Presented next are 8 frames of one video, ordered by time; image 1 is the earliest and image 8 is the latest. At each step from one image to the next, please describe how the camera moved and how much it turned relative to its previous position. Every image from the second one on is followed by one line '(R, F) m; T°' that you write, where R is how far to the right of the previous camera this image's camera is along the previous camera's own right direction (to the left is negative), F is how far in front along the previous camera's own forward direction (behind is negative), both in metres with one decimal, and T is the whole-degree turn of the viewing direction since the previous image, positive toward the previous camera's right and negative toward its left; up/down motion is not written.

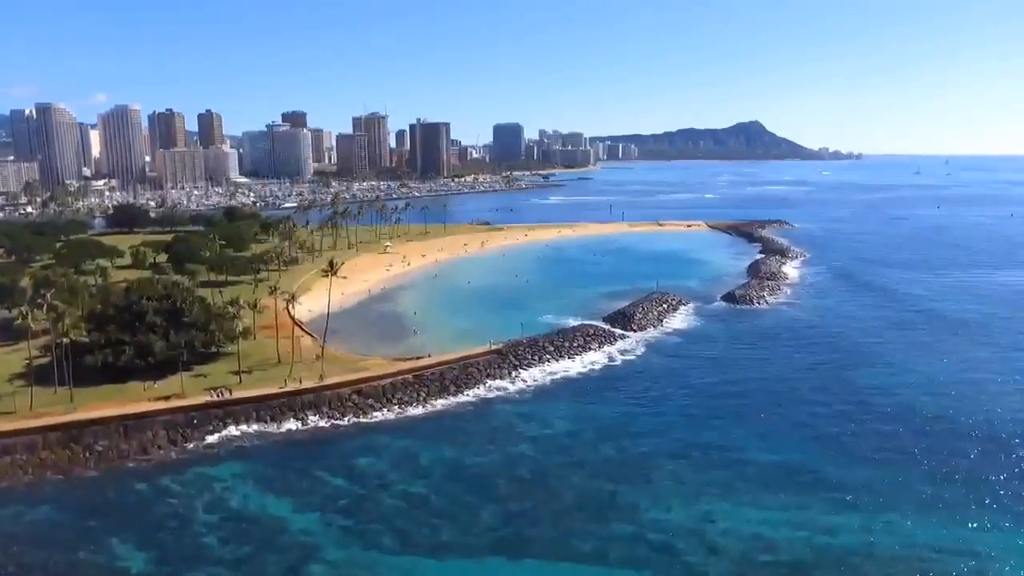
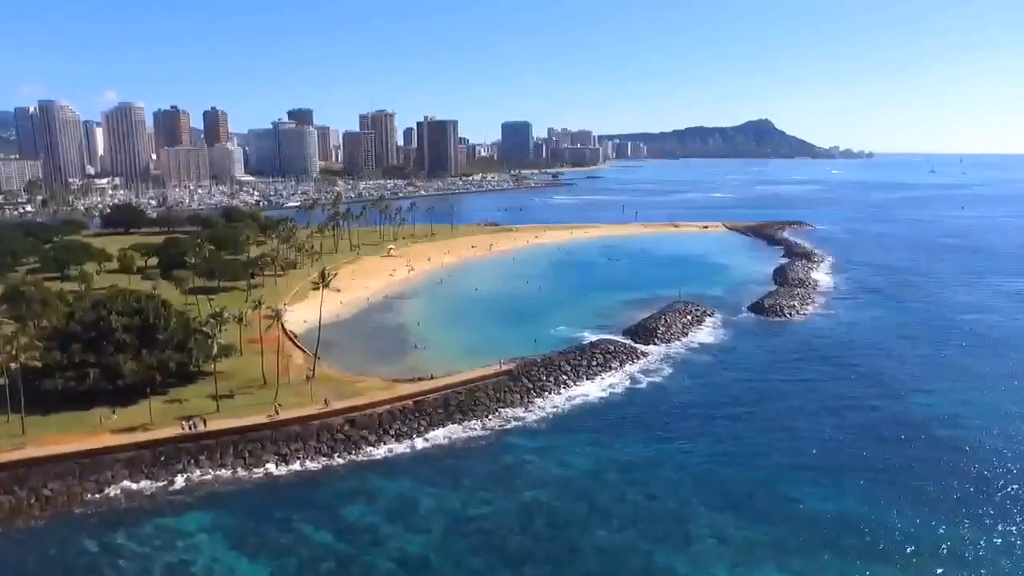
(-0.4, +6.0) m; -1°
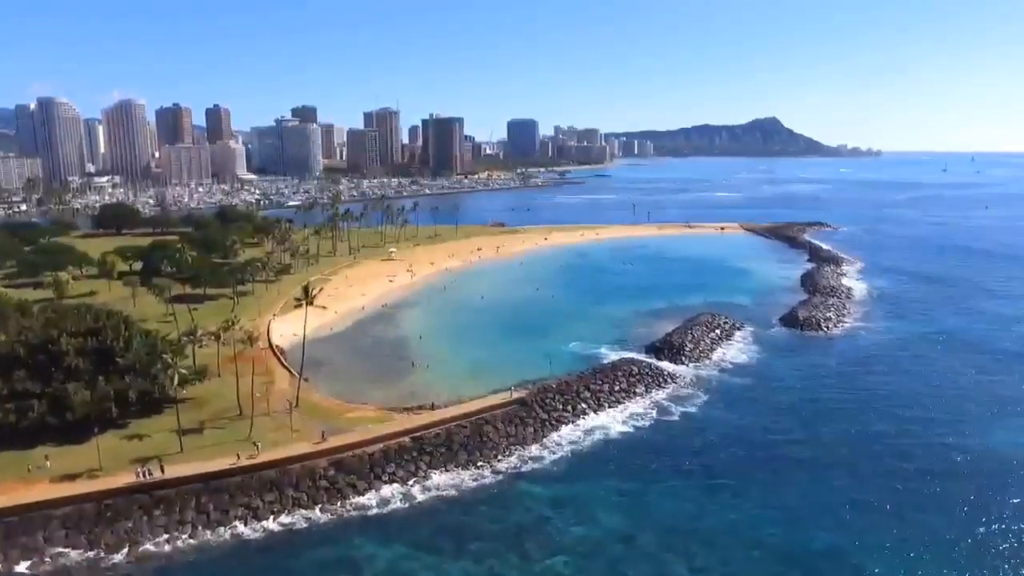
(-0.4, +6.6) m; 0°
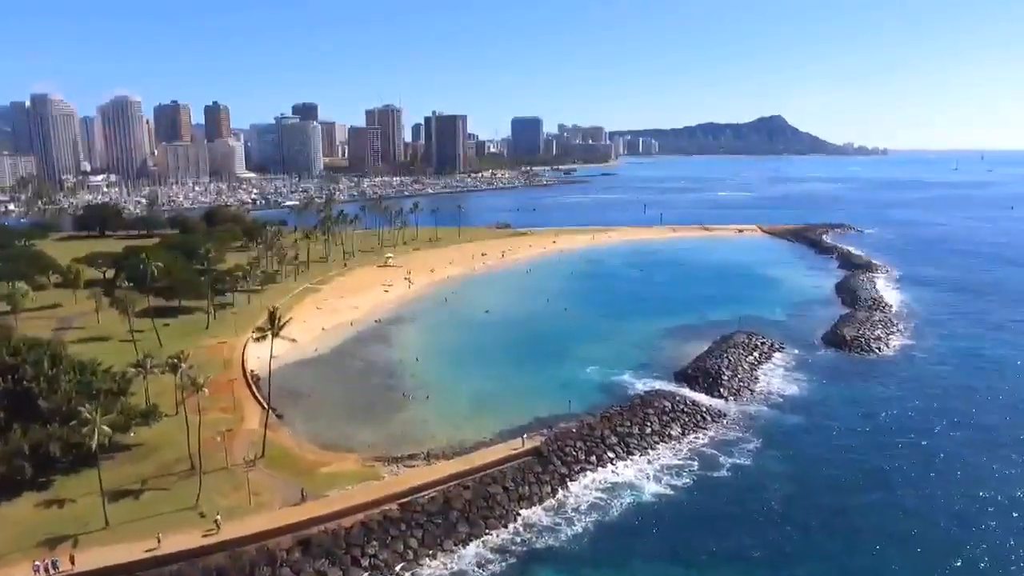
(-0.5, +8.1) m; 0°
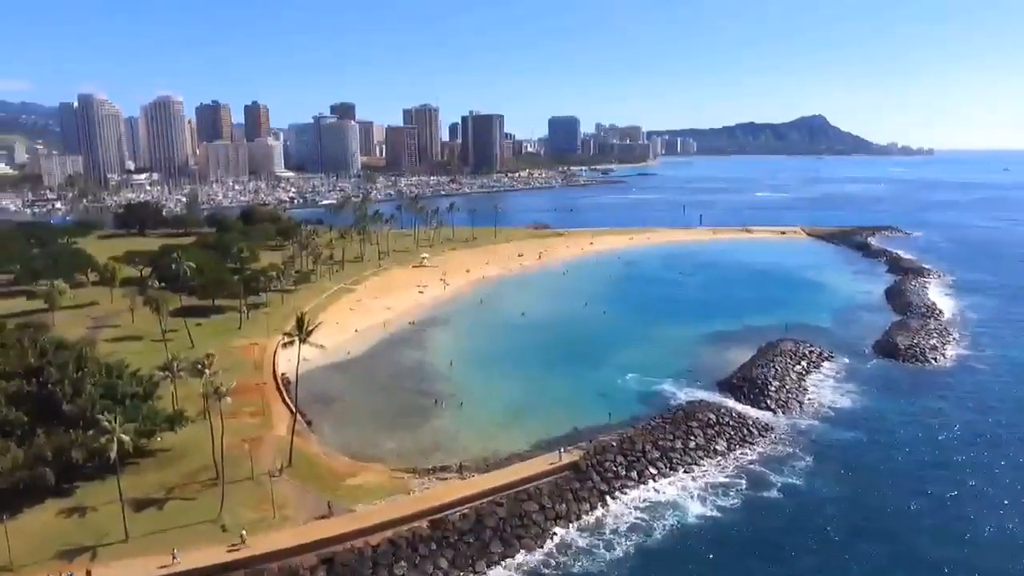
(-0.2, +1.8) m; -3°
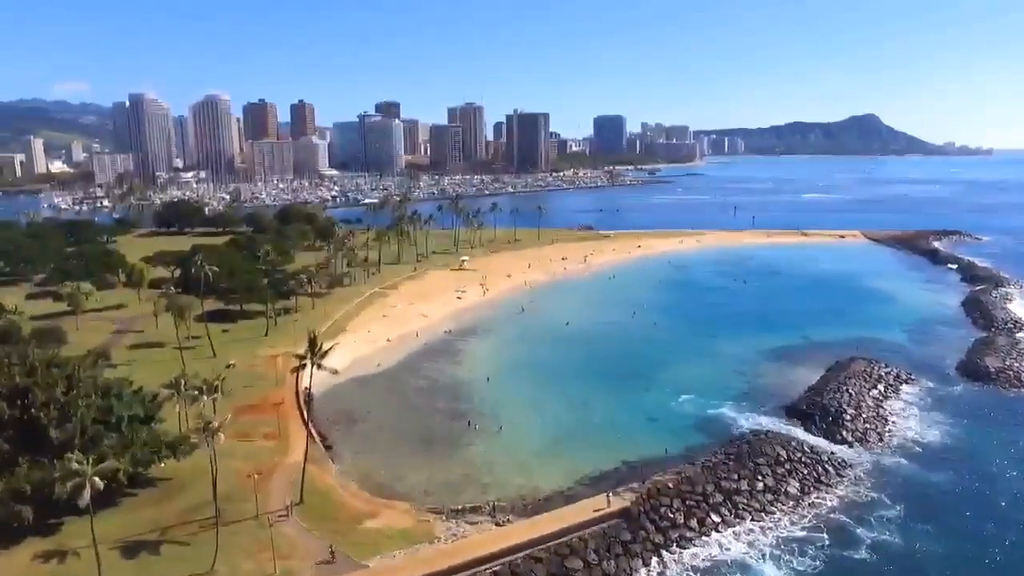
(0.0, +4.7) m; -3°
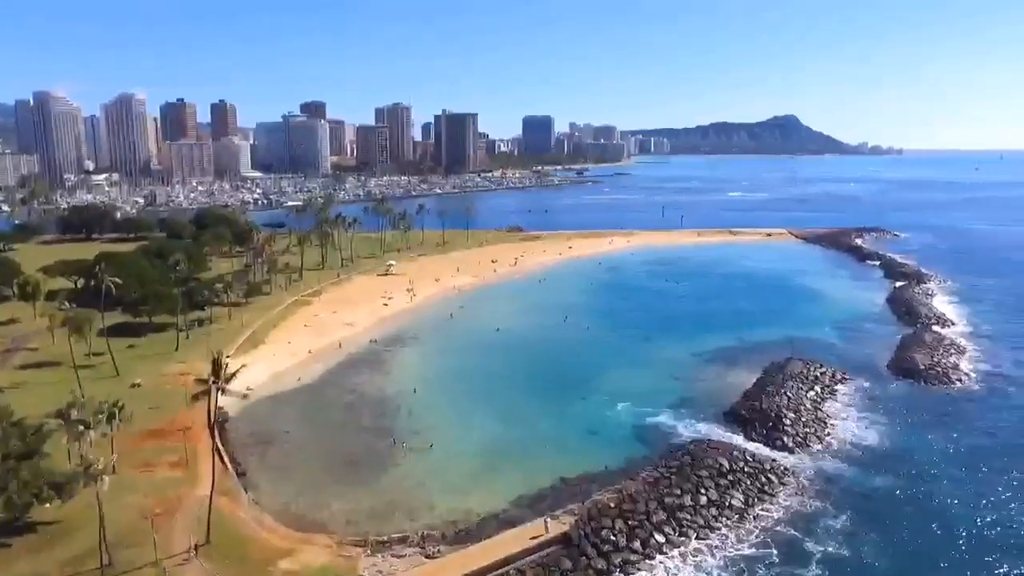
(+0.2, +2.4) m; +5°
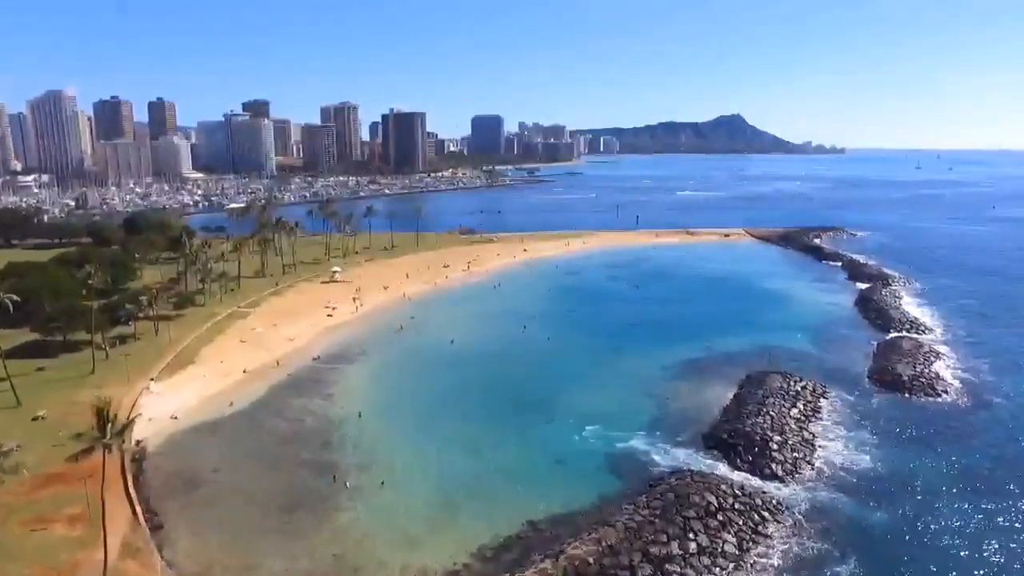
(-0.2, +4.6) m; +4°
